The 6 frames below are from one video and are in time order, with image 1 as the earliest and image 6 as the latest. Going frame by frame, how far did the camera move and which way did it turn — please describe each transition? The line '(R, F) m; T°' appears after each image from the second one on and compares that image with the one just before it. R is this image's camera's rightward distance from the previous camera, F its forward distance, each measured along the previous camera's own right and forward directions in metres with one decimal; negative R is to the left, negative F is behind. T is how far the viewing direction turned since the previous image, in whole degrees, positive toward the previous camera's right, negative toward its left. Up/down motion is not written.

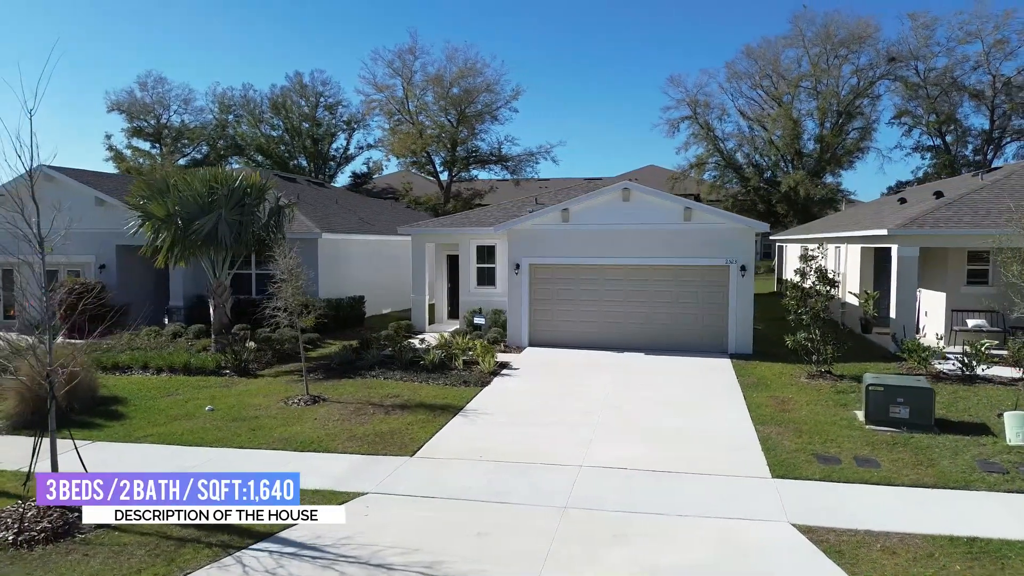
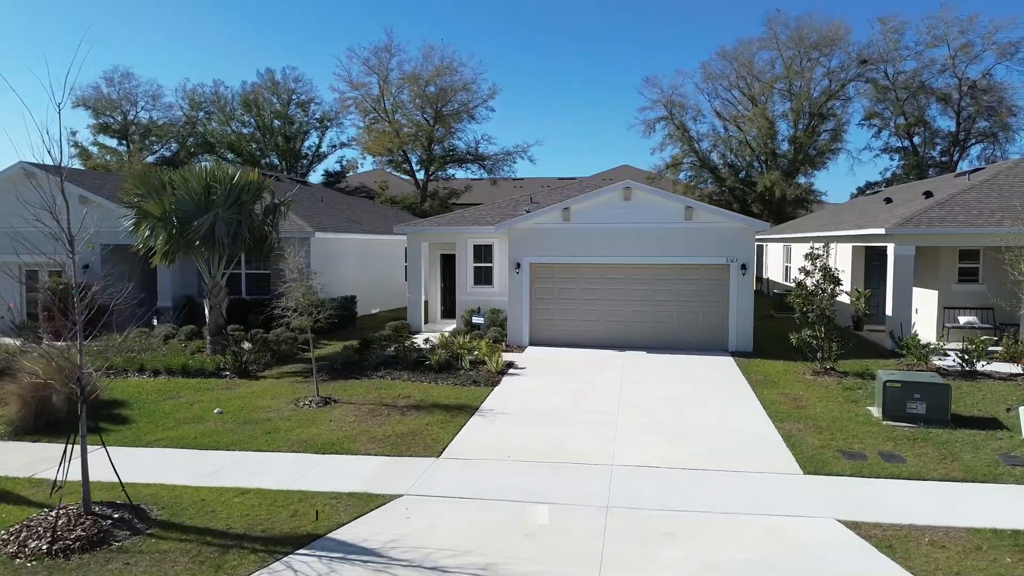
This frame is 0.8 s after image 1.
(-0.7, +0.1) m; +2°
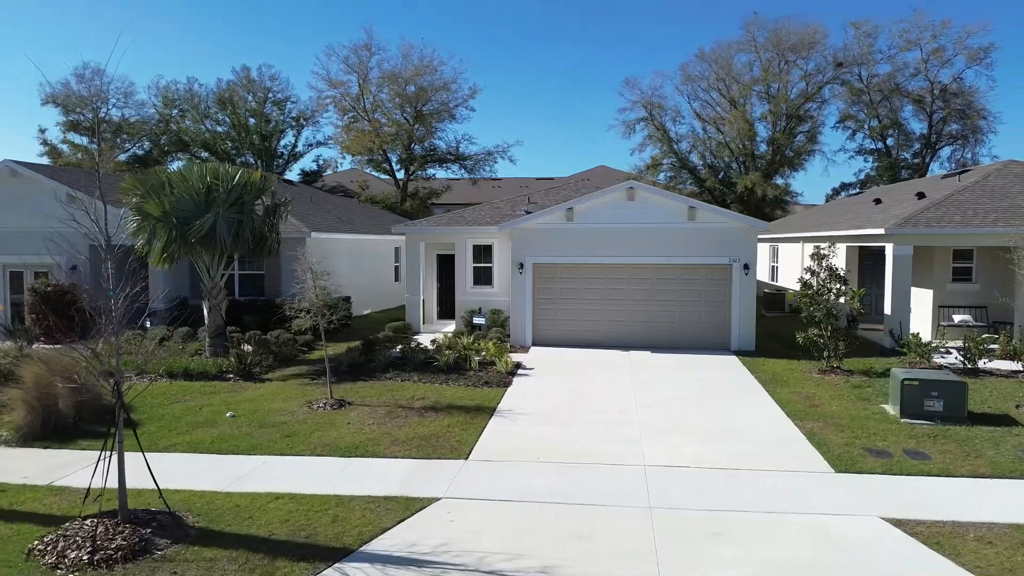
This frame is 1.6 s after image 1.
(-0.6, +0.1) m; +2°
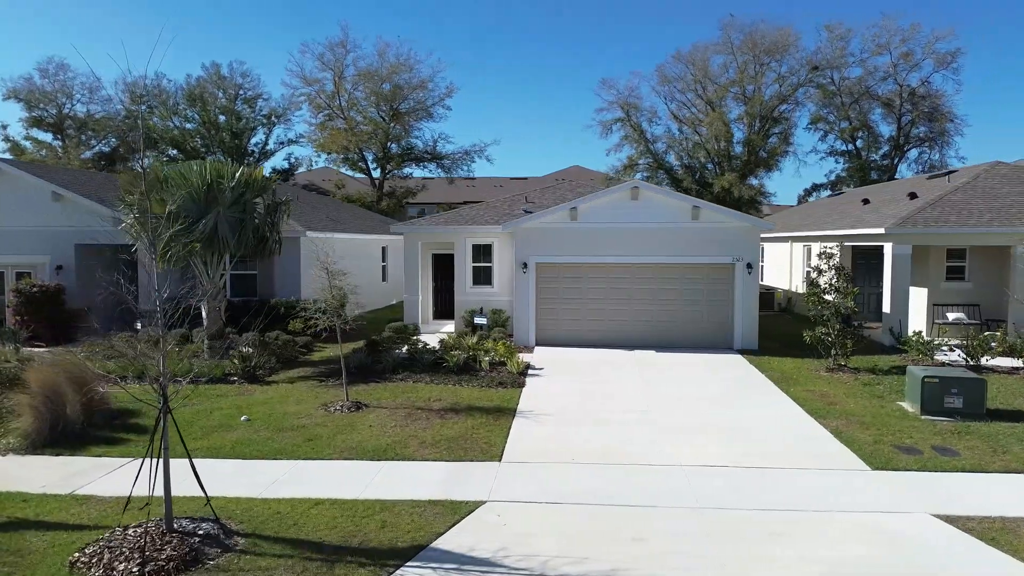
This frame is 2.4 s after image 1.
(-0.7, +0.1) m; +2°
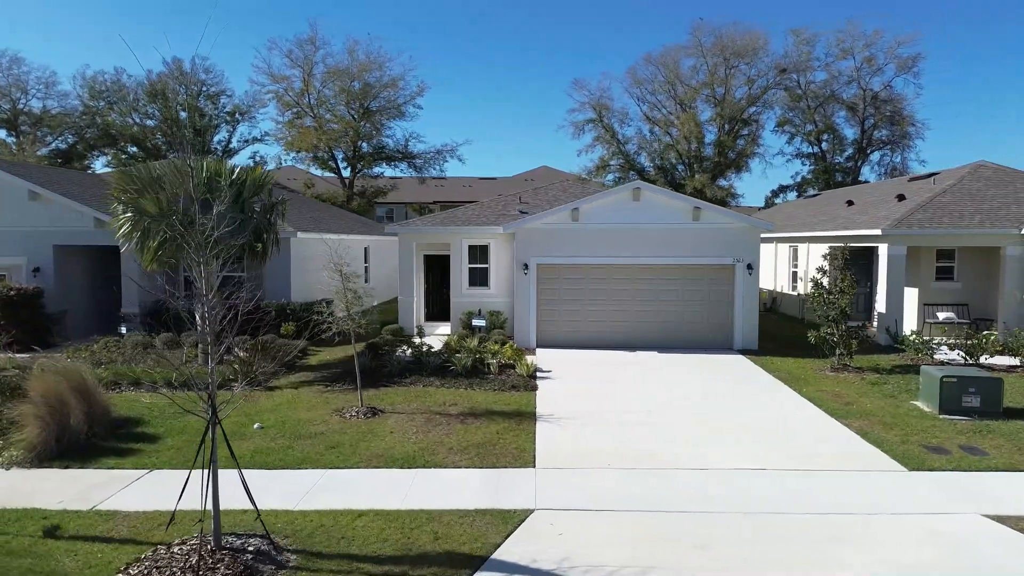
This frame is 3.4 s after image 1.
(-0.8, +0.2) m; +3°
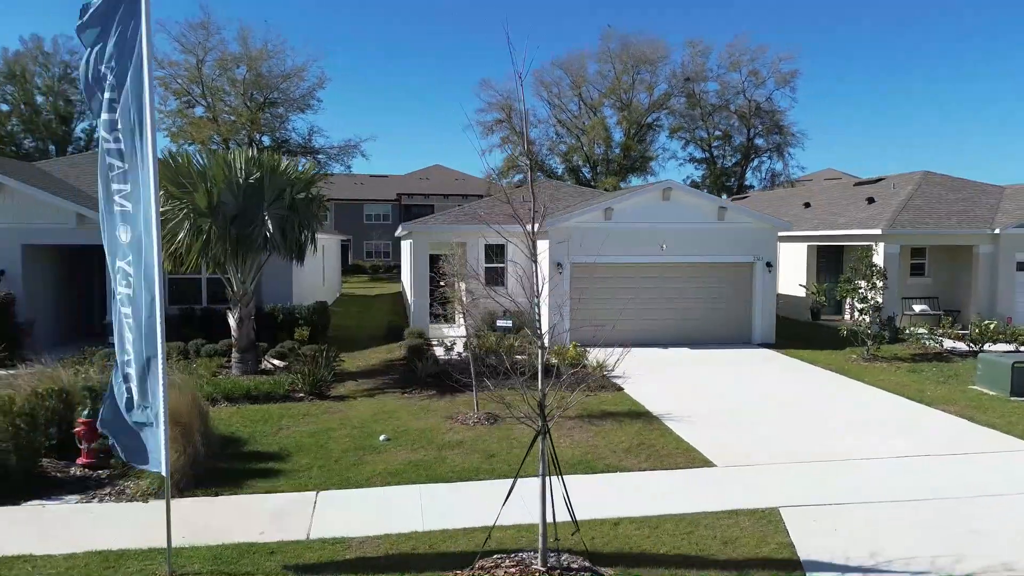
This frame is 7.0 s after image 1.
(-3.4, +0.4) m; +10°
